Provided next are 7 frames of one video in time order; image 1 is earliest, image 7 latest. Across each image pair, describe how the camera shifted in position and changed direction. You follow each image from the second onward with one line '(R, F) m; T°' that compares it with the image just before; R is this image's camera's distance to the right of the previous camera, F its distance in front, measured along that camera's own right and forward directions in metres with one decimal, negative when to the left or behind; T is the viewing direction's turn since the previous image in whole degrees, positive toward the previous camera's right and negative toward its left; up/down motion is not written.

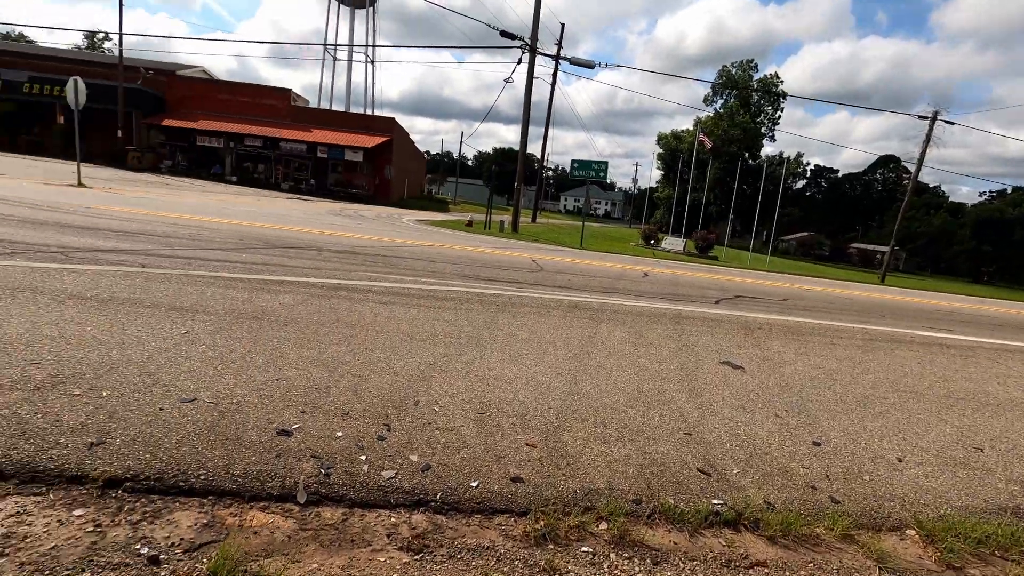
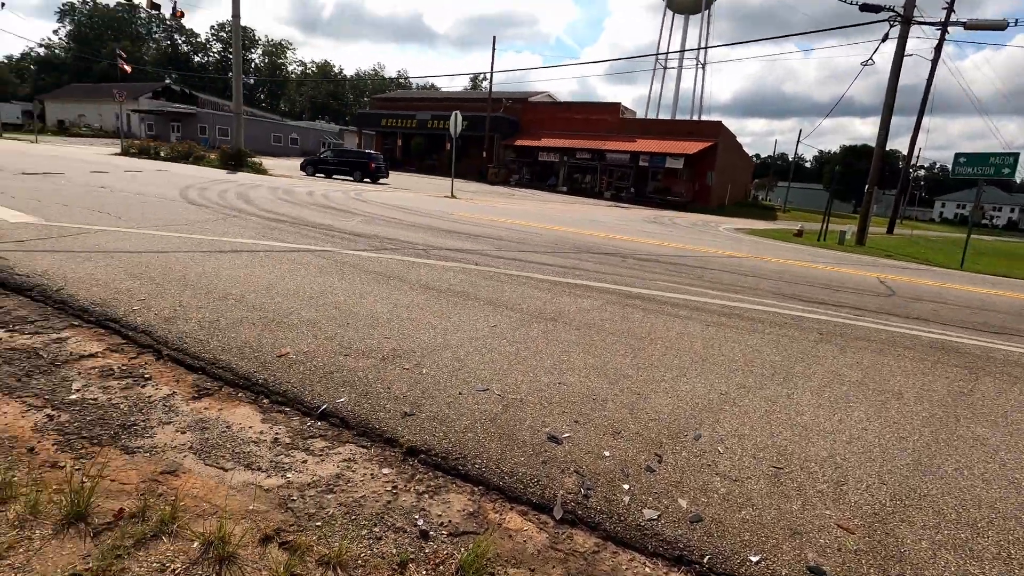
(+0.1, +0.3) m; -33°
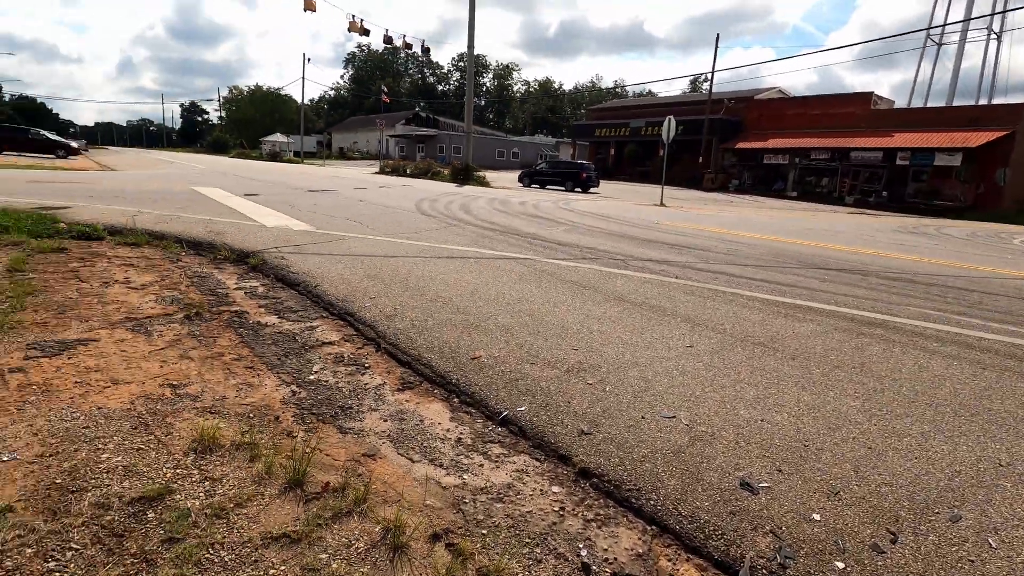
(+0.1, +0.1) m; -22°
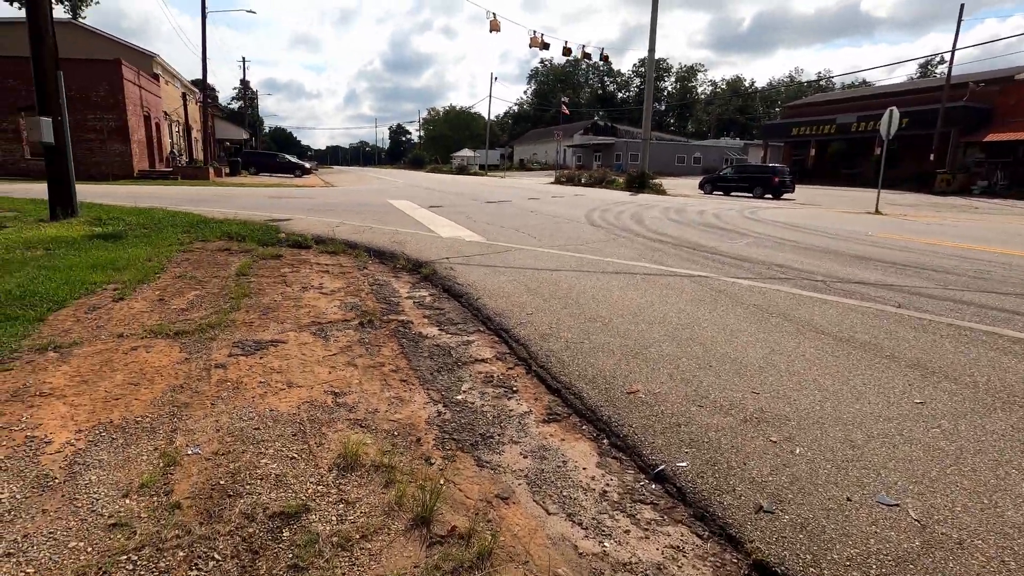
(+0.1, +0.3) m; -18°
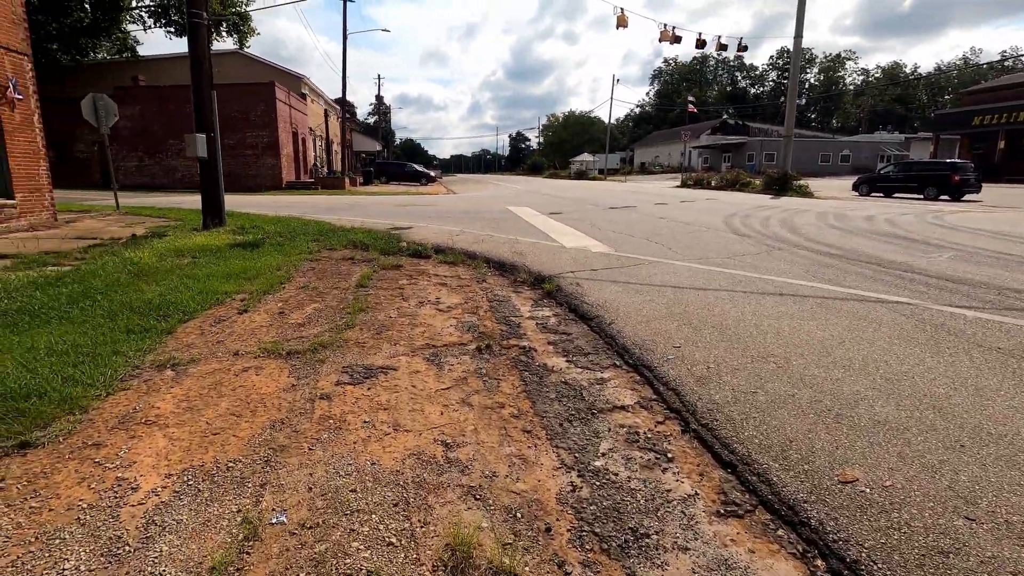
(-0.2, +0.7) m; -12°
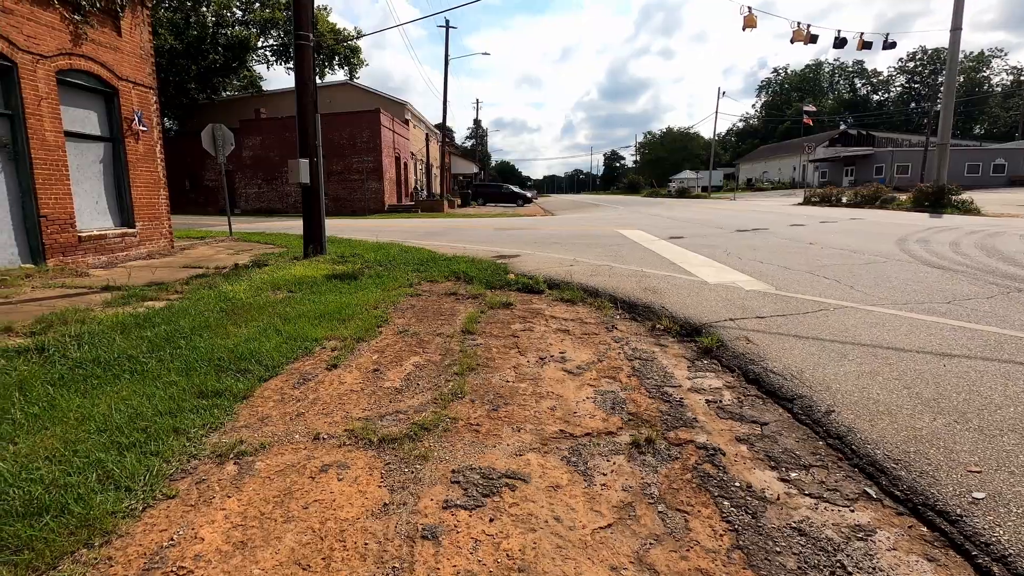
(-0.5, +1.1) m; -10°
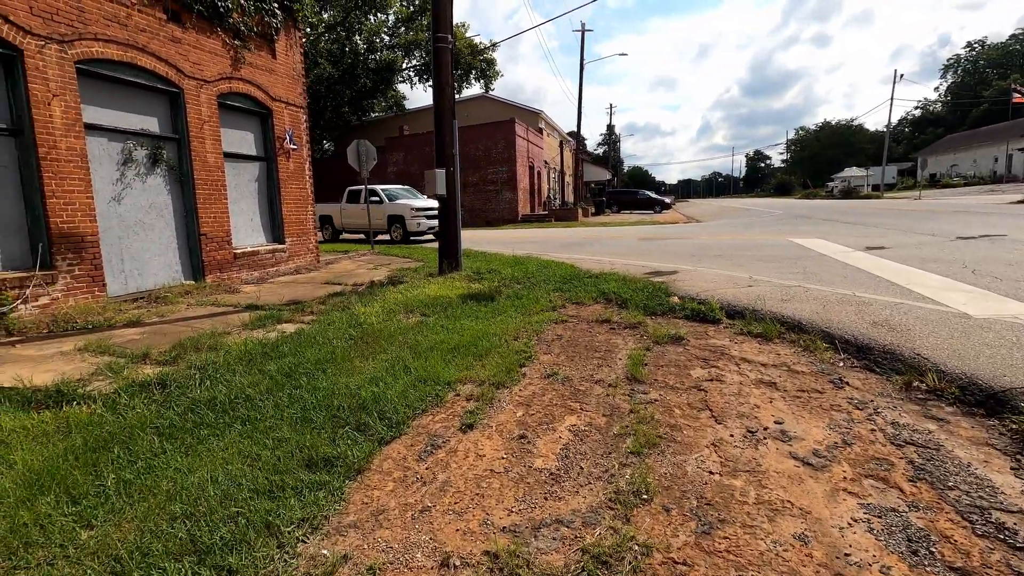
(-0.4, +1.1) m; -14°
